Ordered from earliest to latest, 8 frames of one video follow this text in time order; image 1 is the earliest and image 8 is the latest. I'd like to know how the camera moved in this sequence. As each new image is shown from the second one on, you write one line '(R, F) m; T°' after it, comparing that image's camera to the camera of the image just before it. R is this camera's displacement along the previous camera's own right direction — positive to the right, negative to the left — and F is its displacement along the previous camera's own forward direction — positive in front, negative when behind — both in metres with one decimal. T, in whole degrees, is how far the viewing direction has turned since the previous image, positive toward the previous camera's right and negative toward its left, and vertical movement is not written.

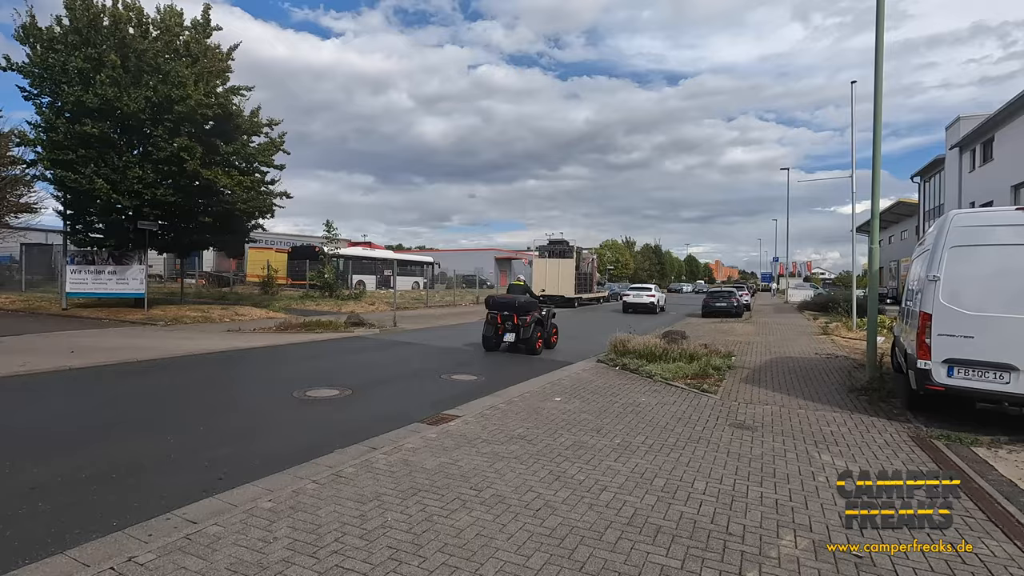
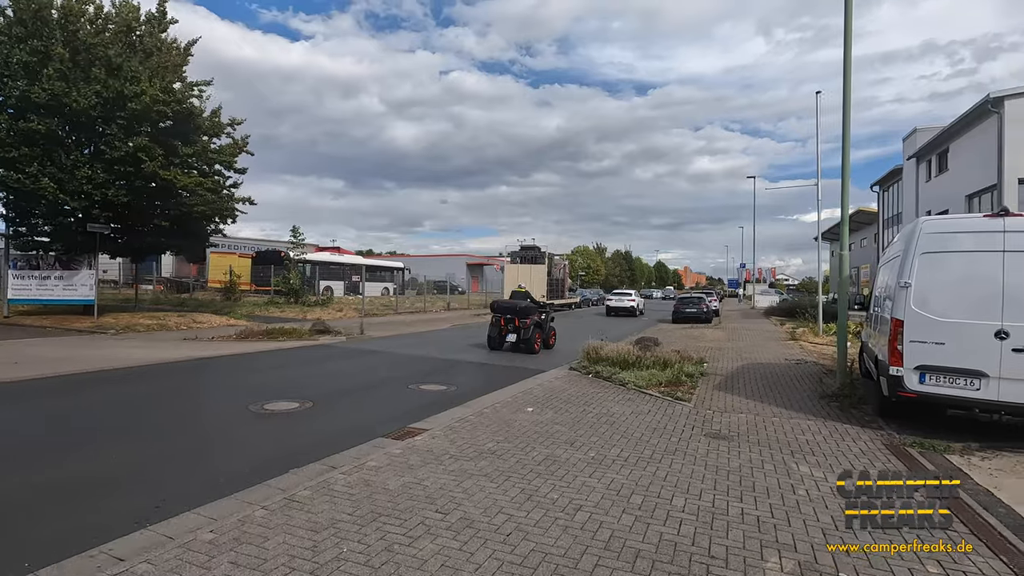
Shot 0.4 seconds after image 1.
(0.0, +0.3) m; +3°
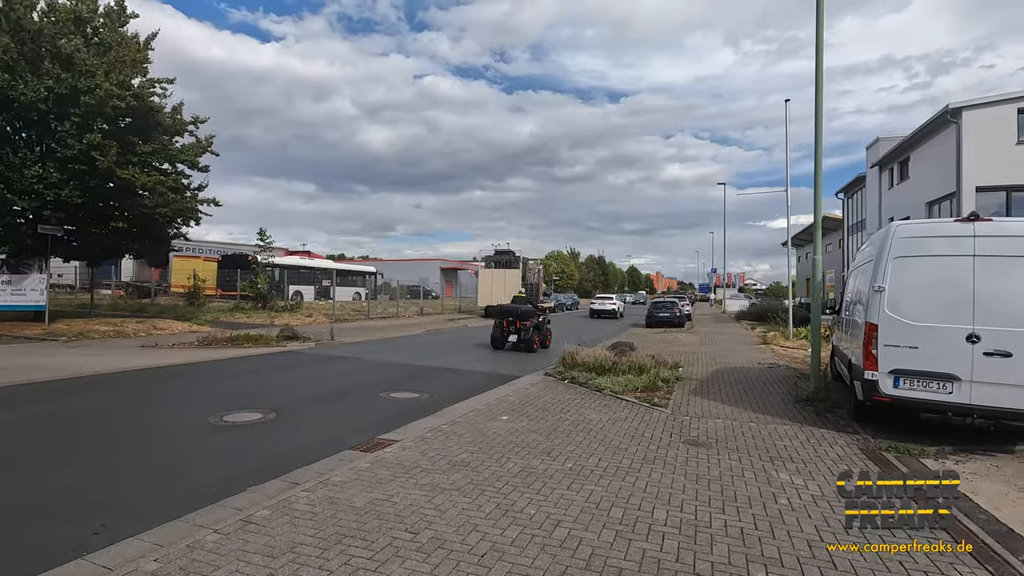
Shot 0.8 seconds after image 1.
(0.0, +0.2) m; +3°
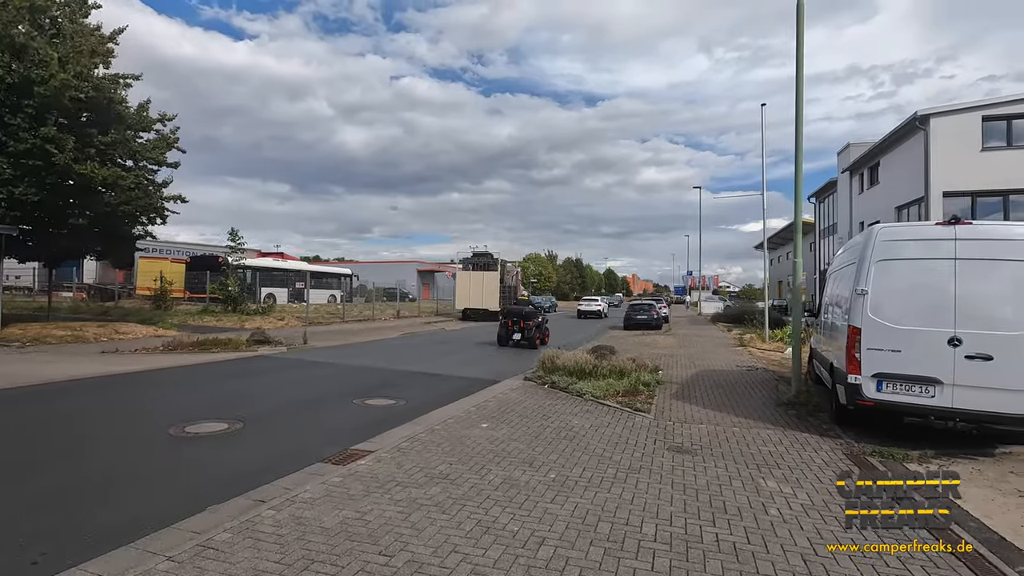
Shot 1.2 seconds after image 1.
(0.0, +0.2) m; +2°
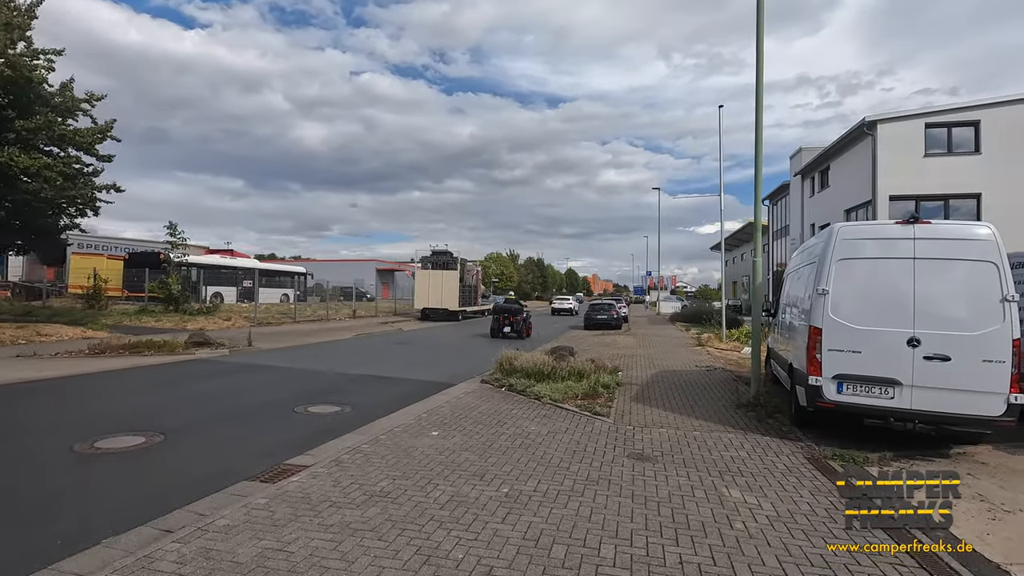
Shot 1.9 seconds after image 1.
(+0.1, +0.4) m; +4°
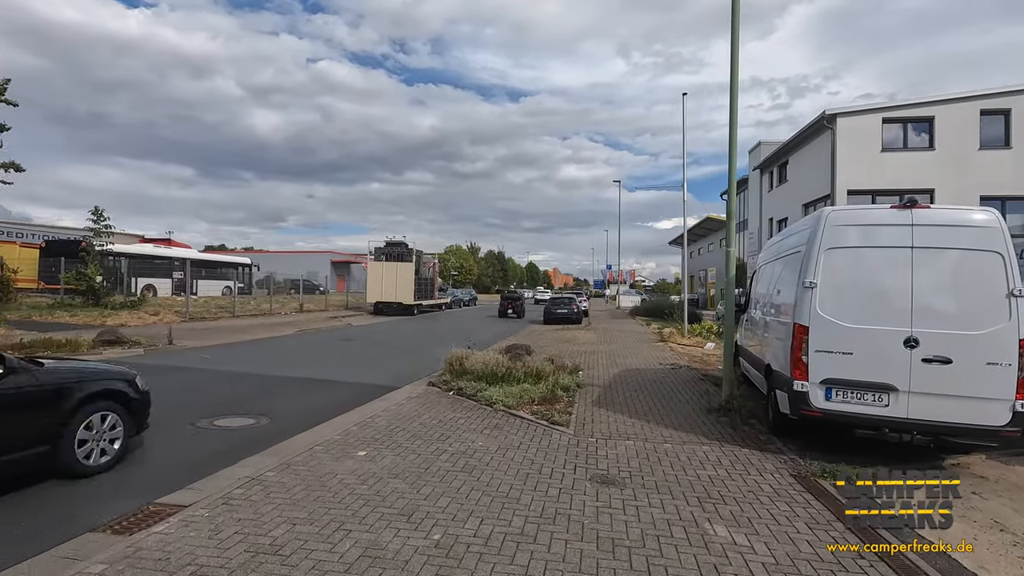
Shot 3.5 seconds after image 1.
(+0.2, +1.0) m; +4°
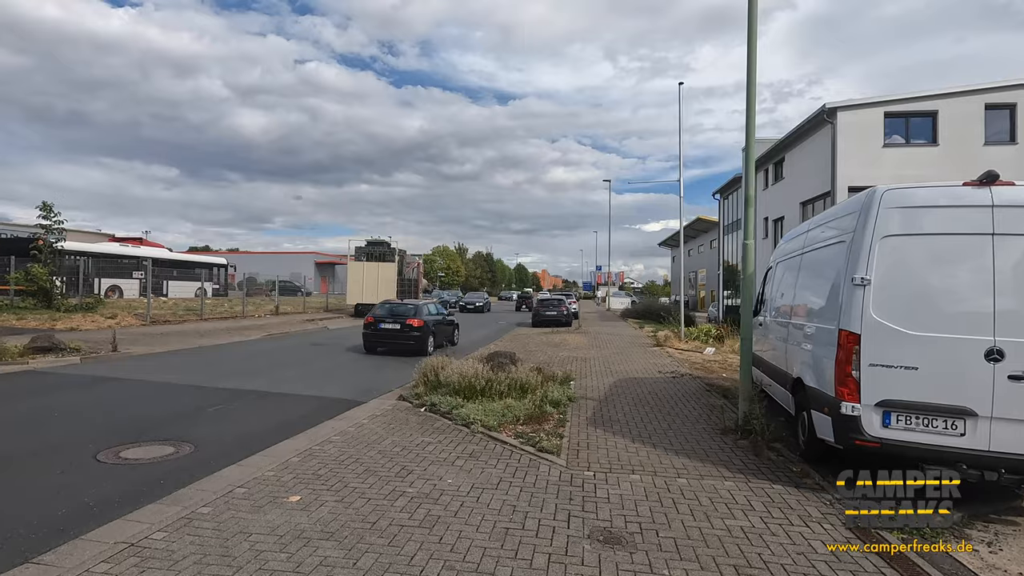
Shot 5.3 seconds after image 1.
(+0.1, +1.2) m; +1°
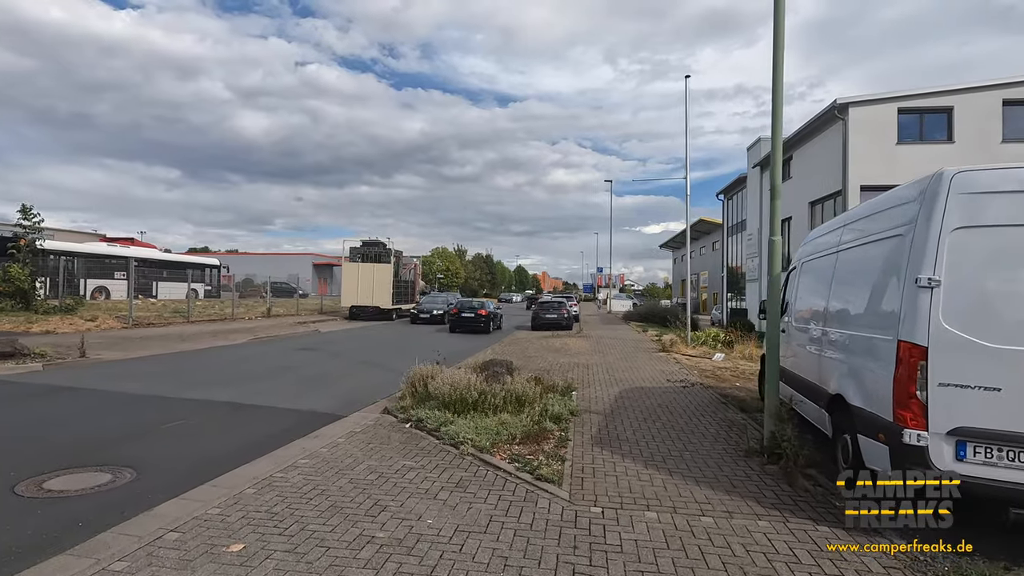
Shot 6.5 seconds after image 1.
(+0.1, +0.8) m; 0°
